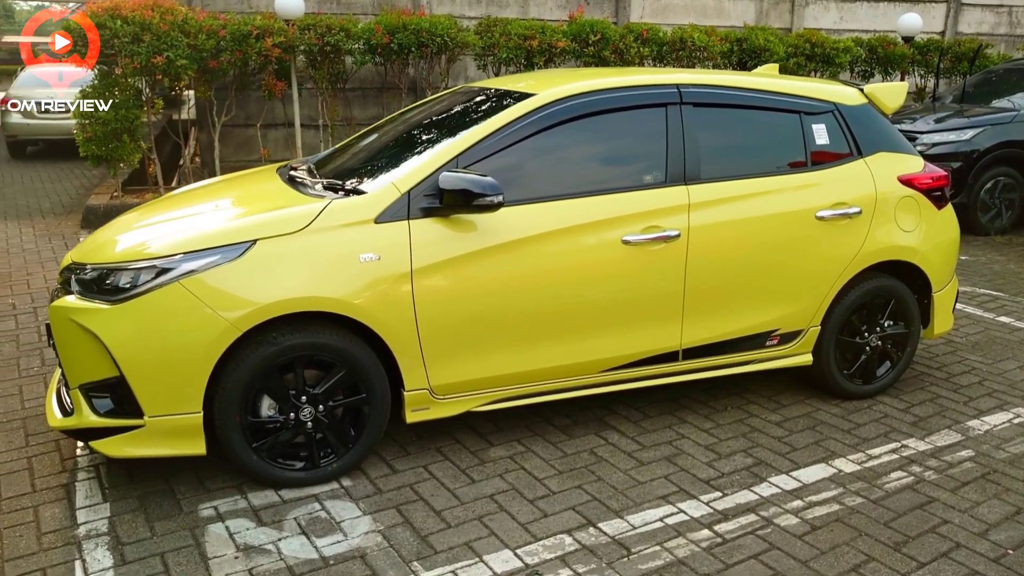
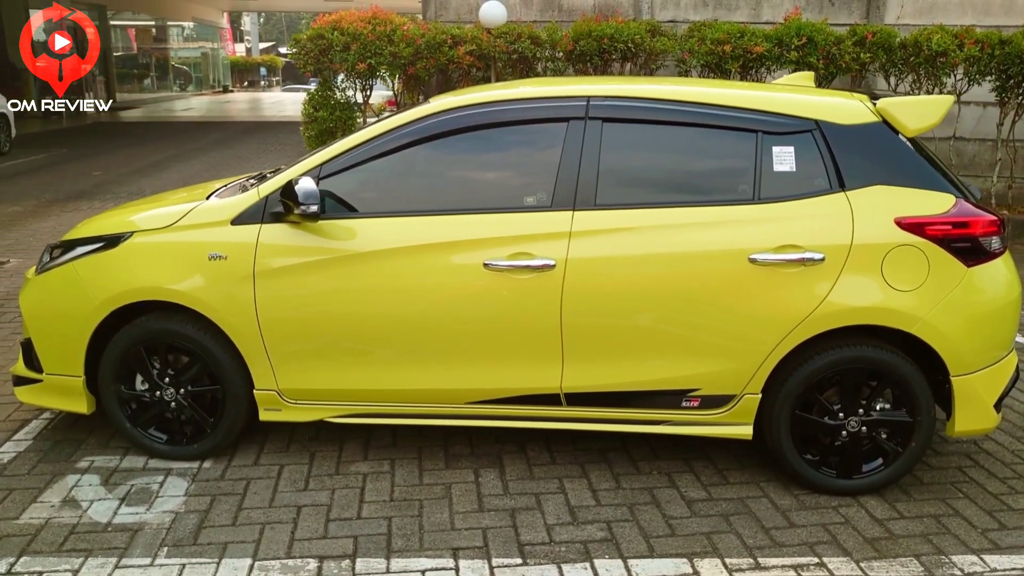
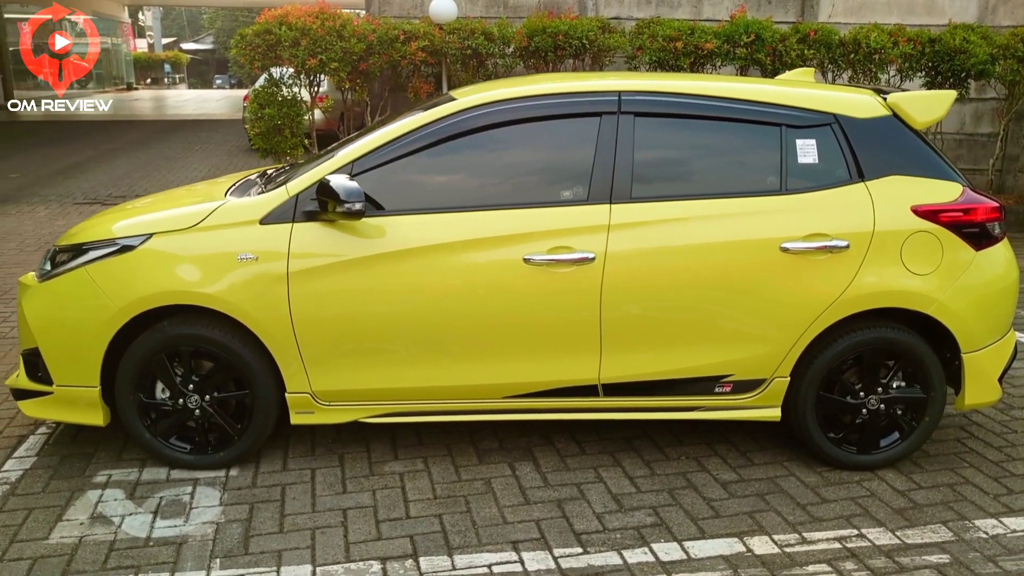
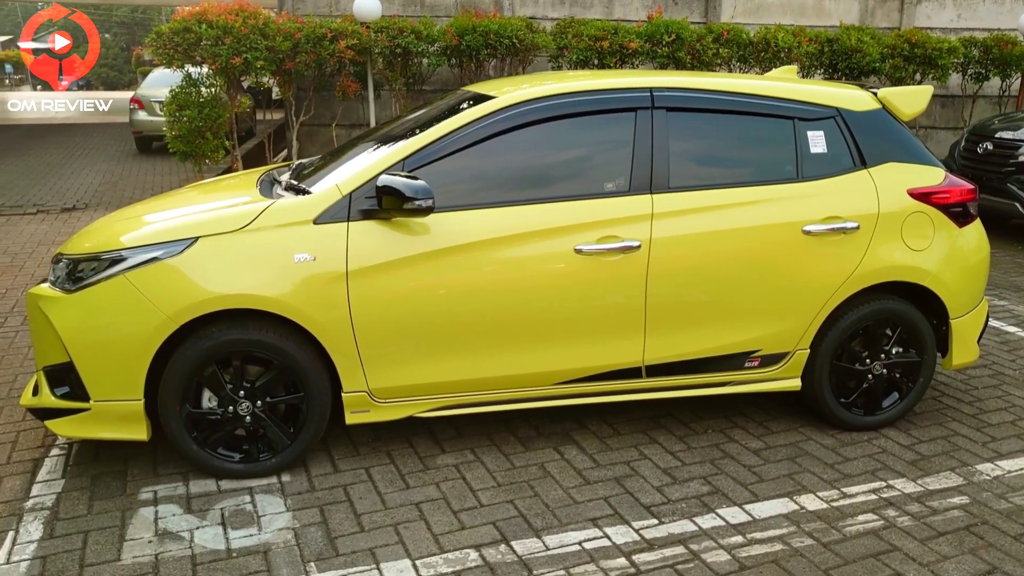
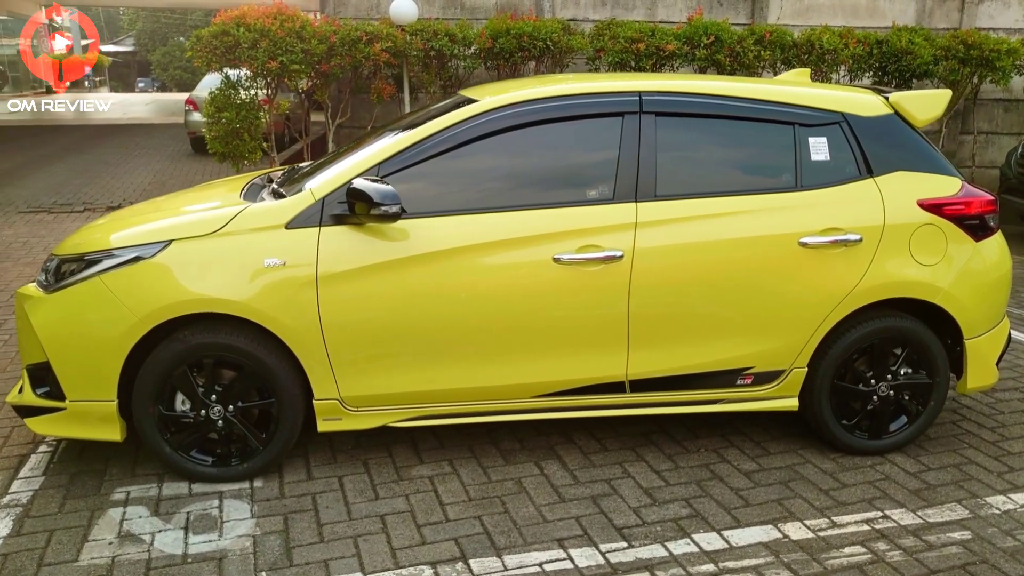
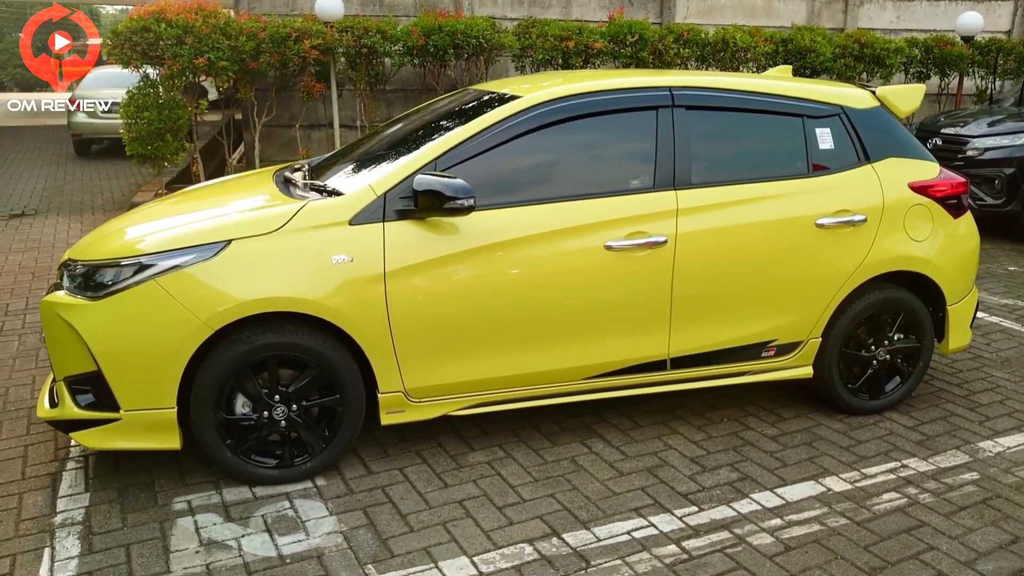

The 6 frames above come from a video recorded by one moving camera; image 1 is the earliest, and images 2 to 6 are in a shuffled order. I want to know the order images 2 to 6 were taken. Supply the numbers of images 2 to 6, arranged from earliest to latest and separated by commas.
6, 4, 5, 3, 2
